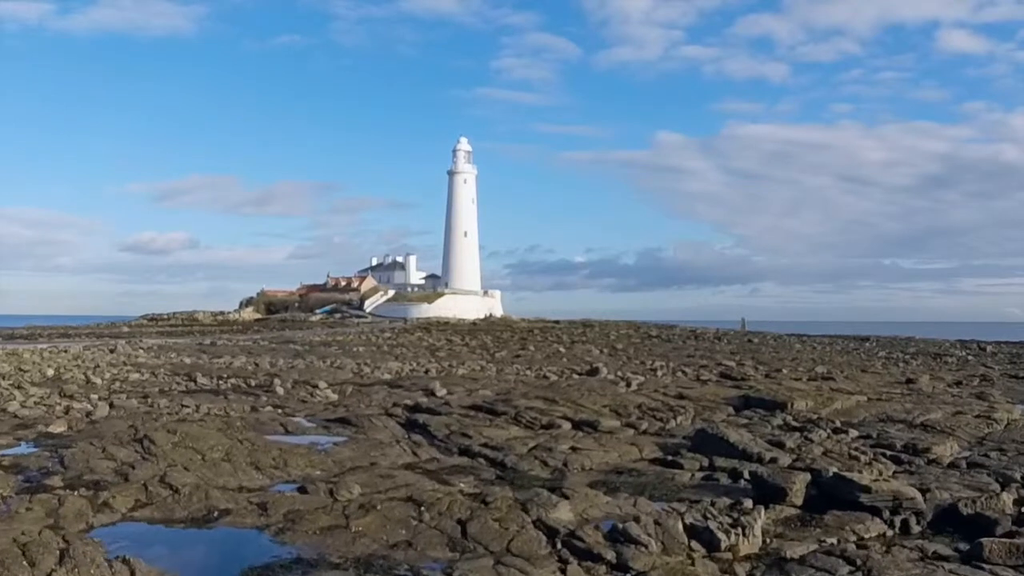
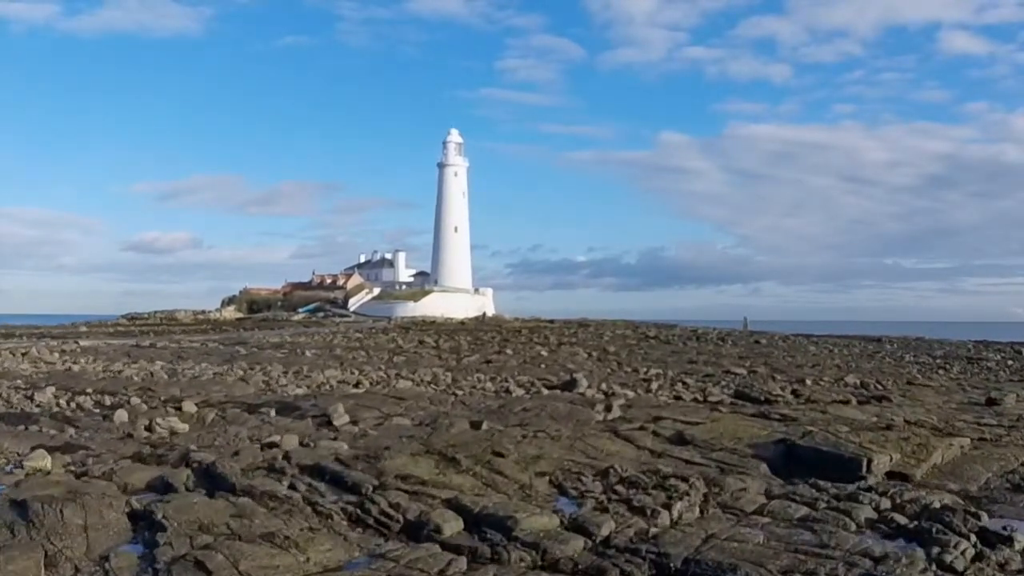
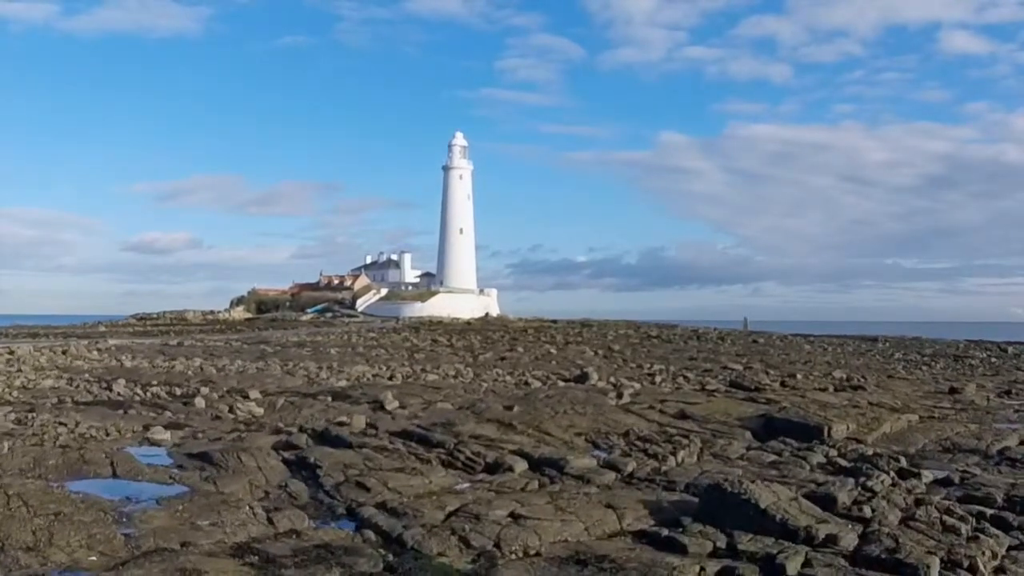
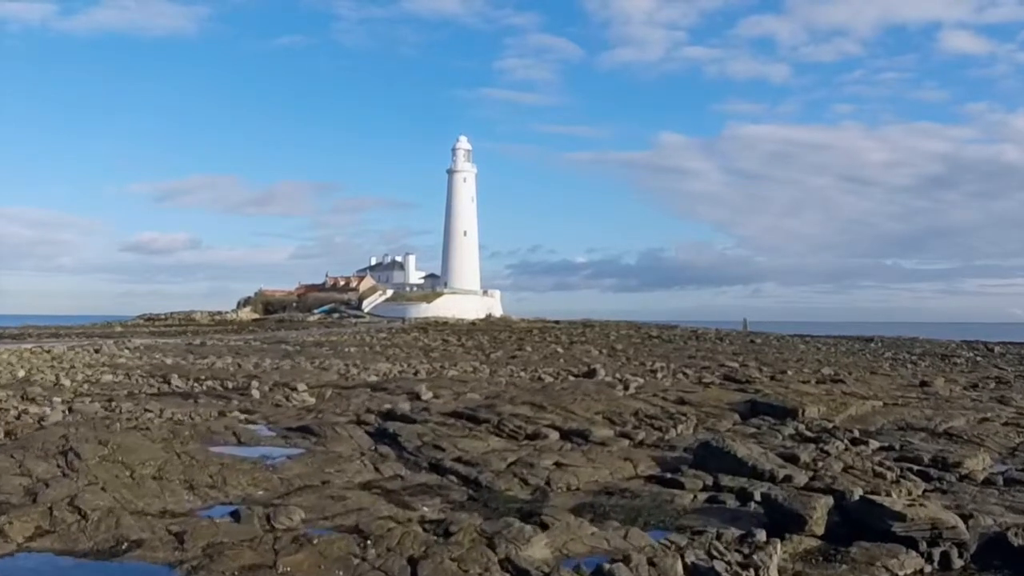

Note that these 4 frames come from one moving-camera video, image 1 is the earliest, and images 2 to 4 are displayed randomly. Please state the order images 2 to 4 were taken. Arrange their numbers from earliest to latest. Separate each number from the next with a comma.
4, 3, 2
